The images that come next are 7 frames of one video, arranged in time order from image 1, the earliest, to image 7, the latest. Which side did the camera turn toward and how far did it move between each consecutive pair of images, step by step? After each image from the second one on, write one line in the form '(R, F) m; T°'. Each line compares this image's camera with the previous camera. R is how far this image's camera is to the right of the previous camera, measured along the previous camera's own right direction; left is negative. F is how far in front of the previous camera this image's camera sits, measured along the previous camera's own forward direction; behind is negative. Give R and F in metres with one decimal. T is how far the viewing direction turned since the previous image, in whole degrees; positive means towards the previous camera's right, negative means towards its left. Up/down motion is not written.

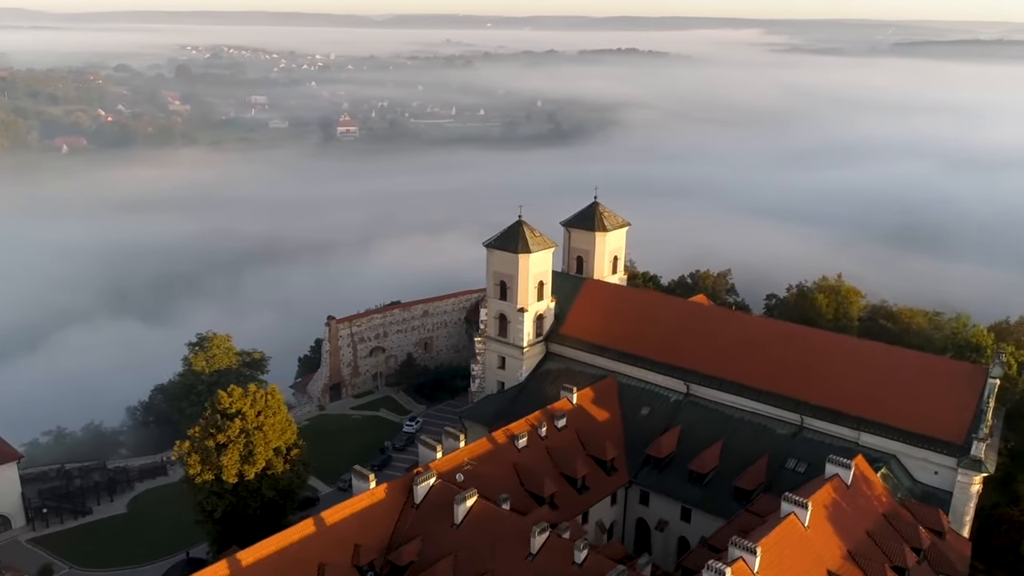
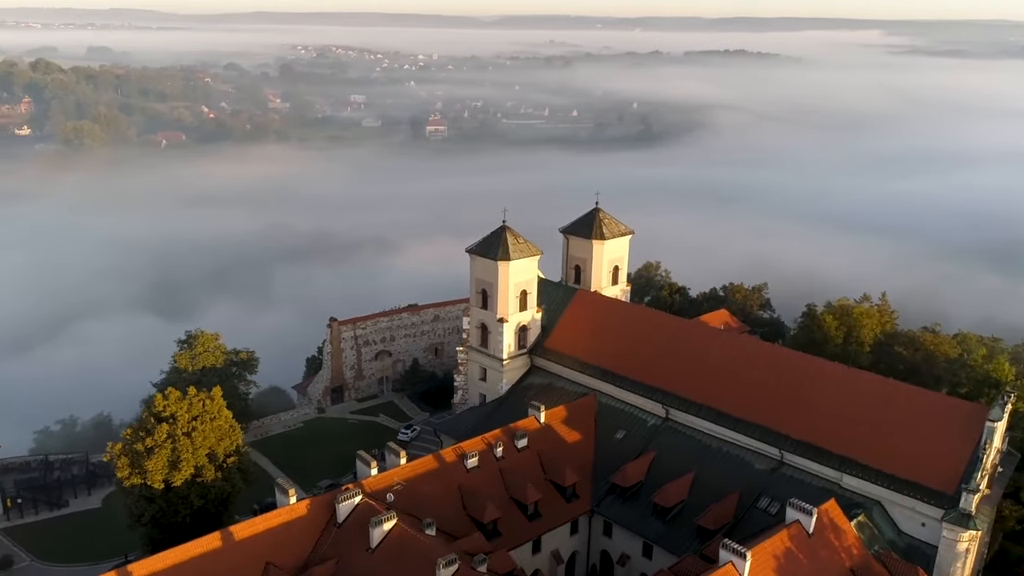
(+4.2, +1.9) m; -7°
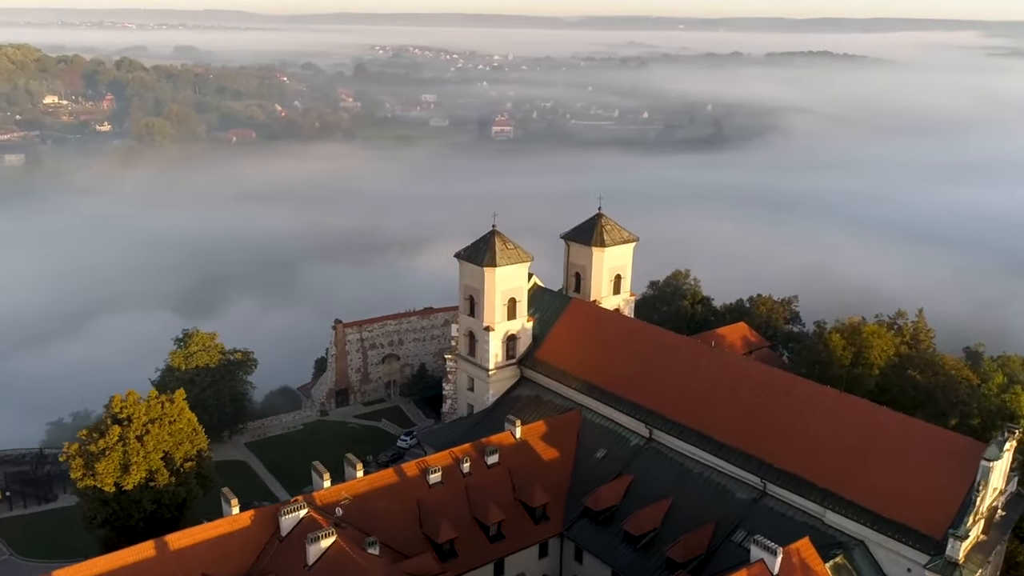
(+2.9, +1.4) m; -5°
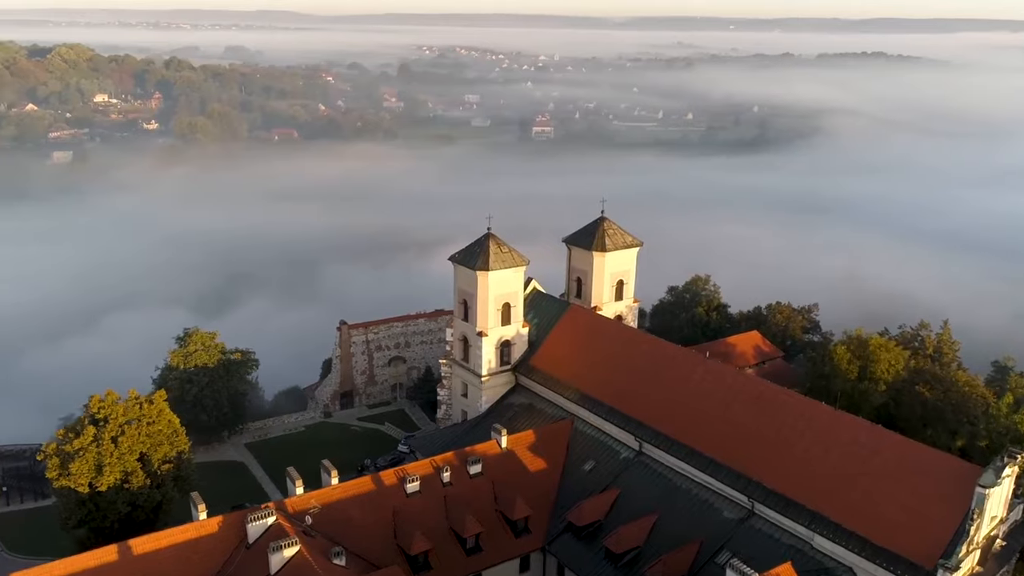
(+1.7, +0.8) m; -3°
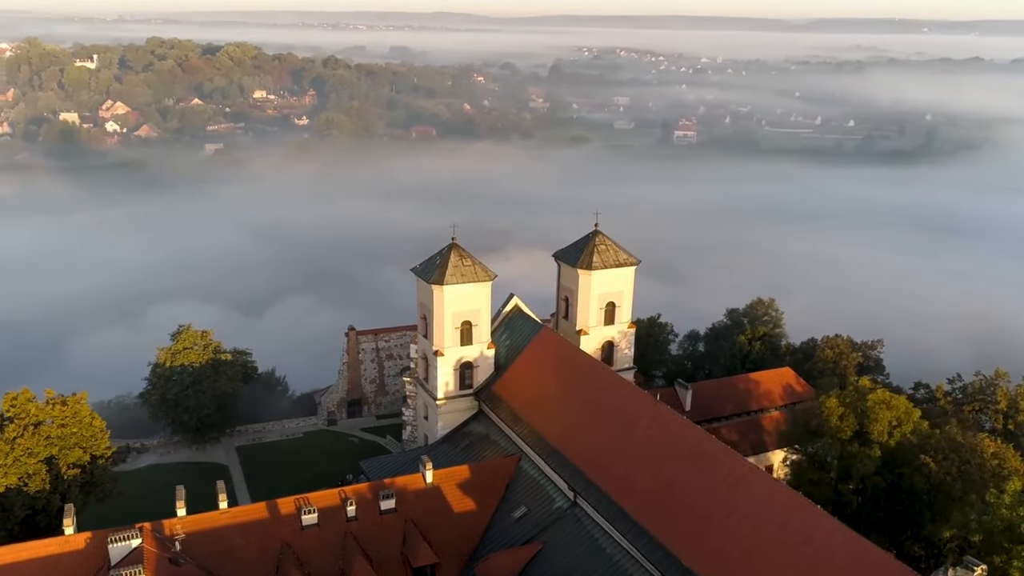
(+5.8, +3.3) m; -10°
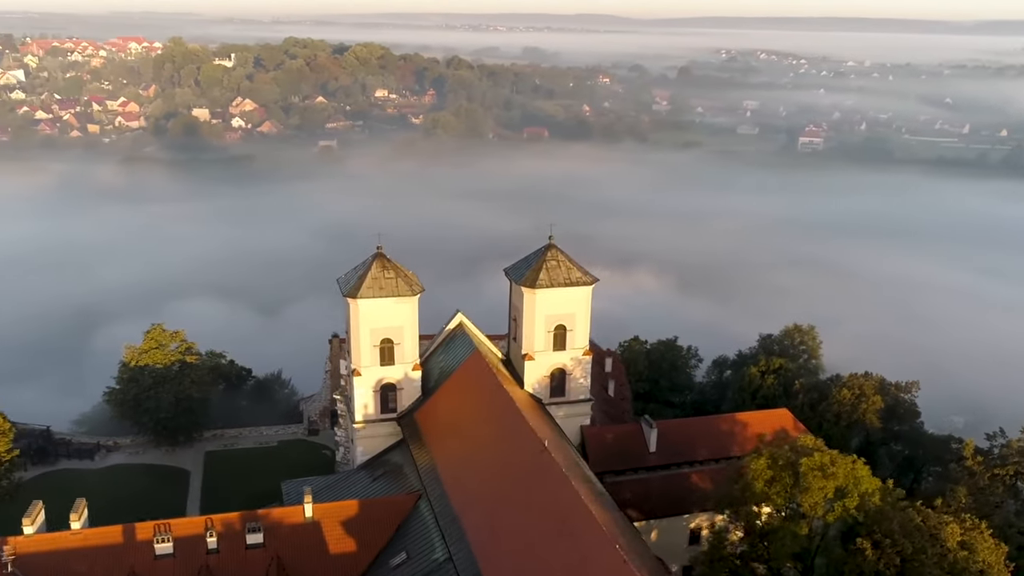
(+5.6, +3.1) m; -9°
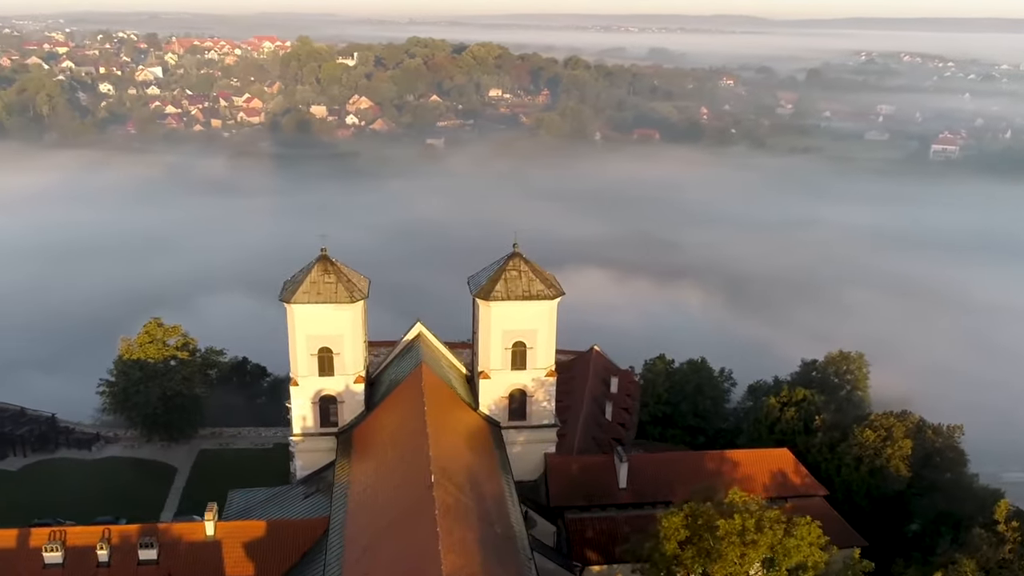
(+4.4, +2.5) m; -8°
